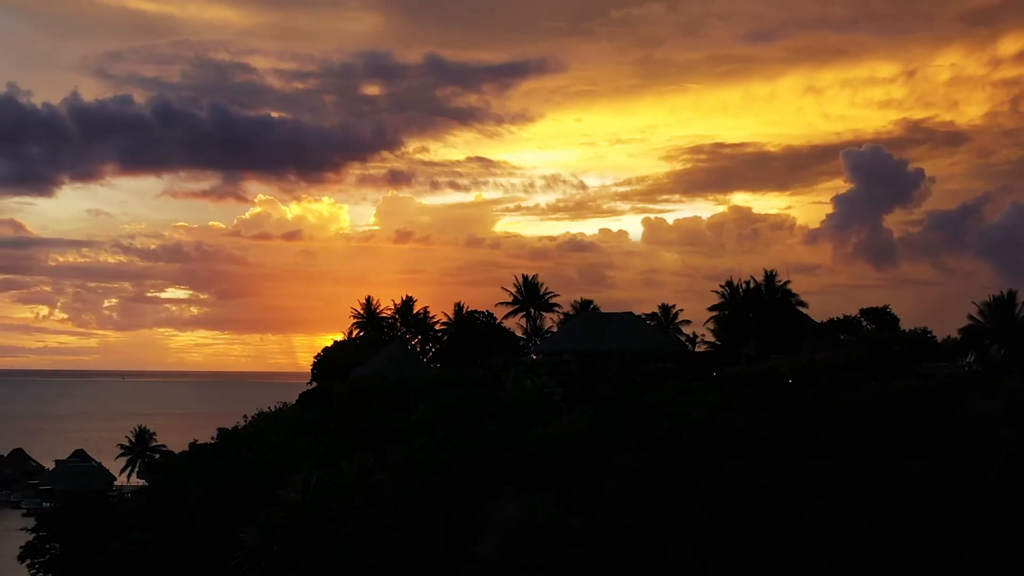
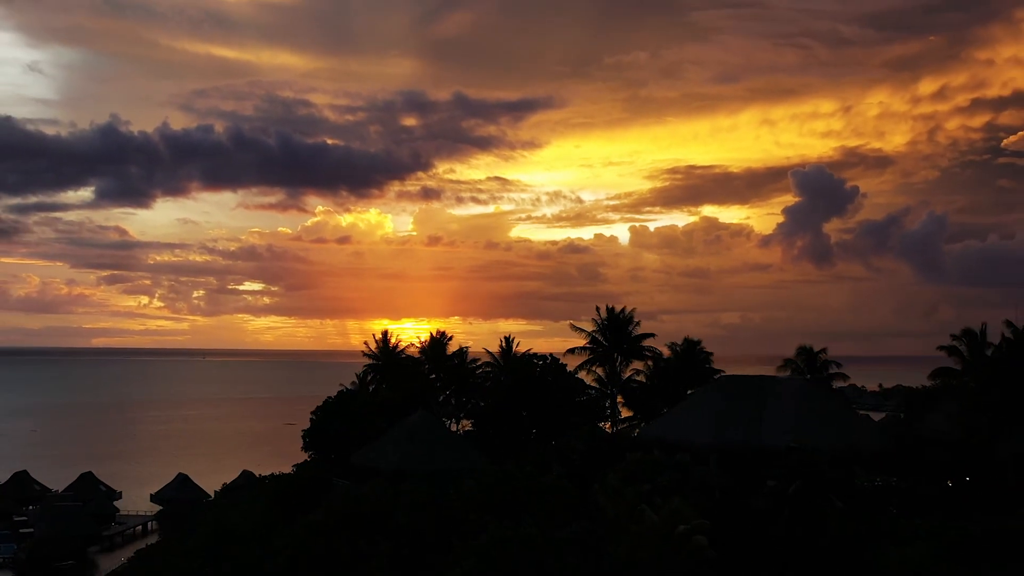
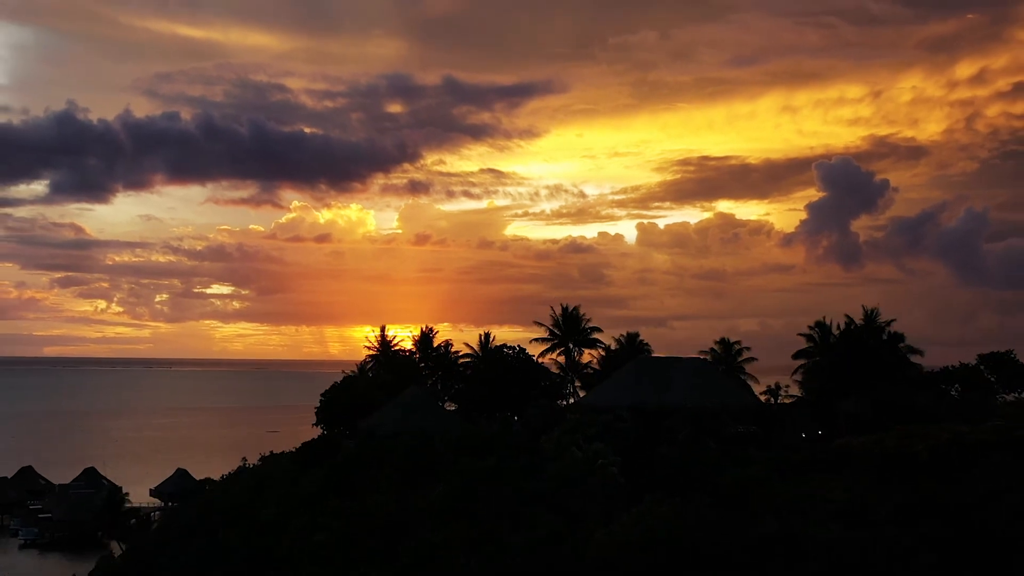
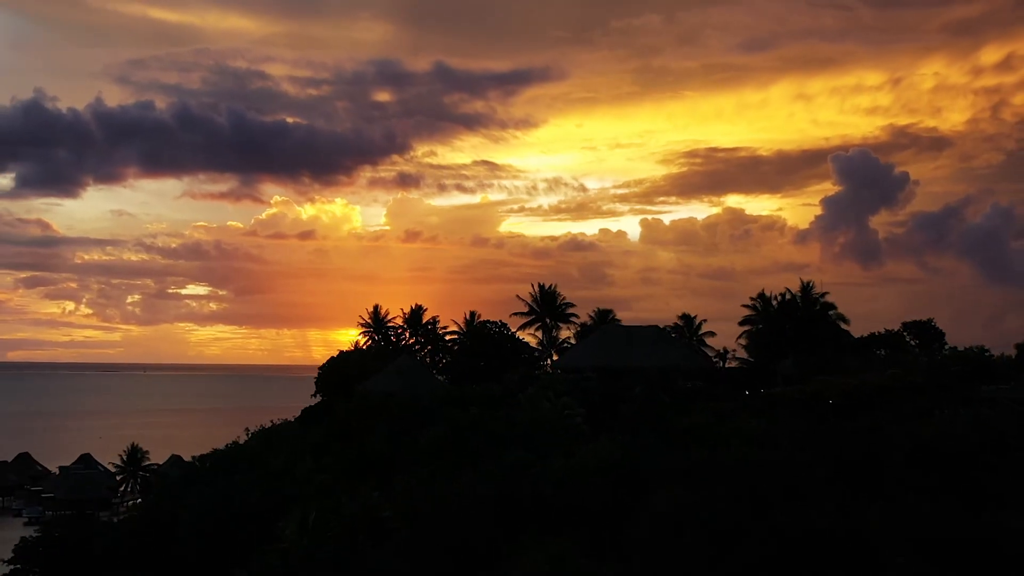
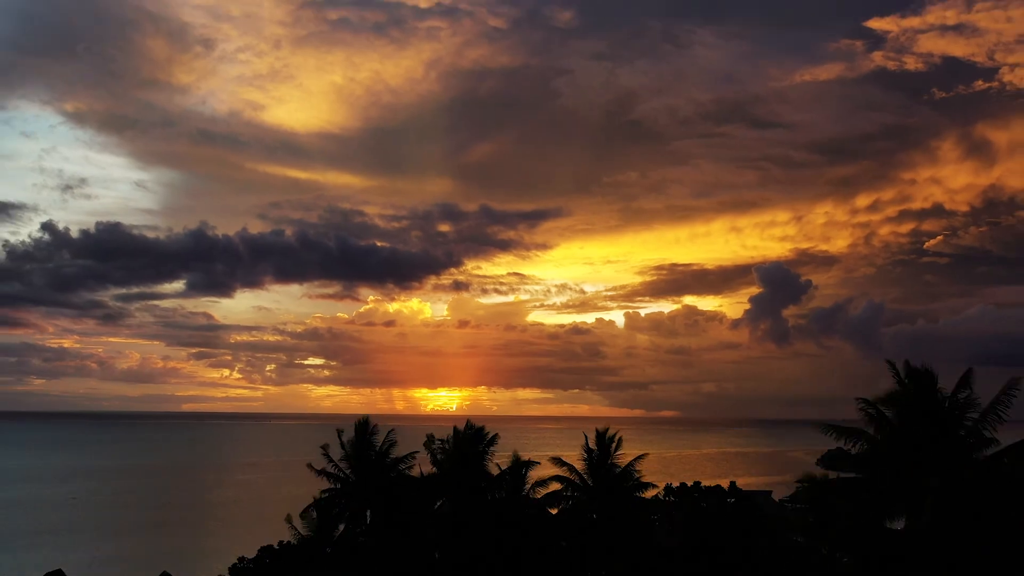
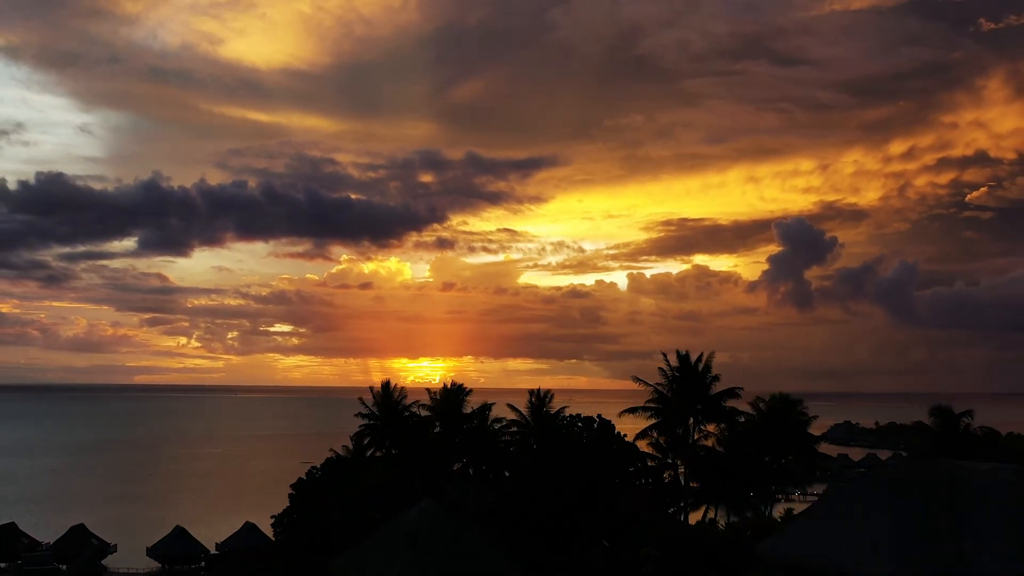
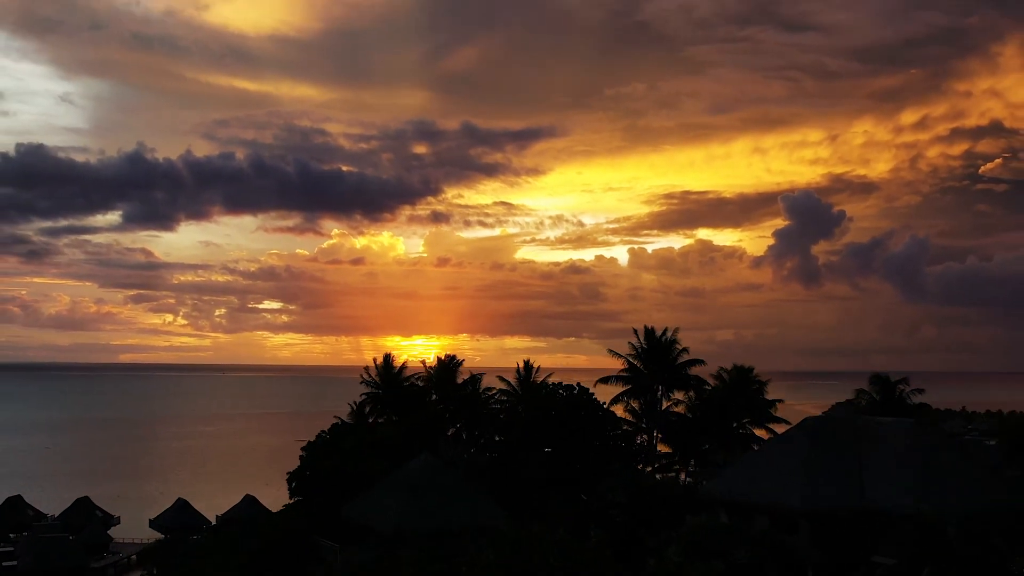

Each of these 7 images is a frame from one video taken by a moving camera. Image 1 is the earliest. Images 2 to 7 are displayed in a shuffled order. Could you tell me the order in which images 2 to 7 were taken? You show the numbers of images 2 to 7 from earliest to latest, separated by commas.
4, 3, 2, 7, 6, 5
